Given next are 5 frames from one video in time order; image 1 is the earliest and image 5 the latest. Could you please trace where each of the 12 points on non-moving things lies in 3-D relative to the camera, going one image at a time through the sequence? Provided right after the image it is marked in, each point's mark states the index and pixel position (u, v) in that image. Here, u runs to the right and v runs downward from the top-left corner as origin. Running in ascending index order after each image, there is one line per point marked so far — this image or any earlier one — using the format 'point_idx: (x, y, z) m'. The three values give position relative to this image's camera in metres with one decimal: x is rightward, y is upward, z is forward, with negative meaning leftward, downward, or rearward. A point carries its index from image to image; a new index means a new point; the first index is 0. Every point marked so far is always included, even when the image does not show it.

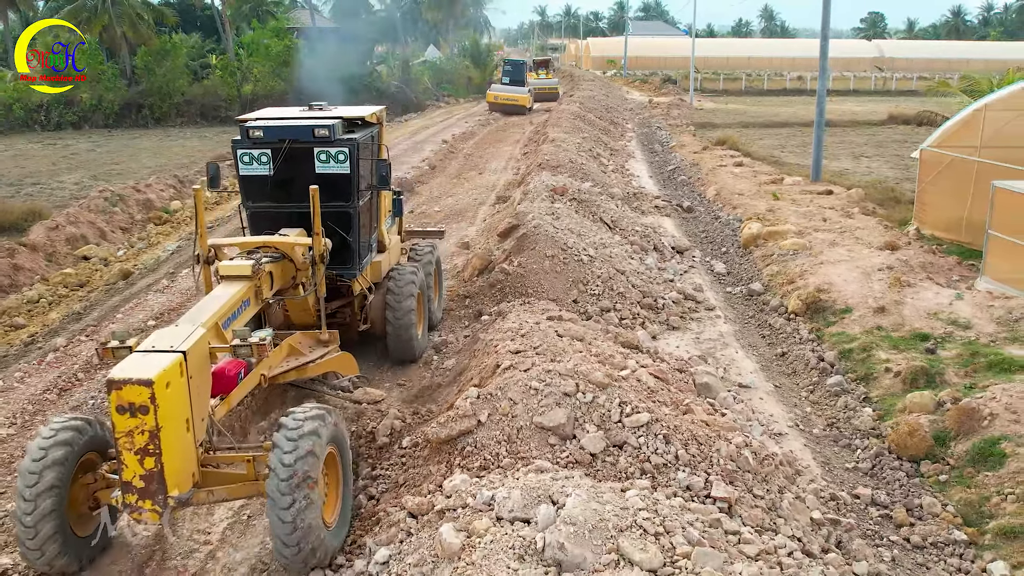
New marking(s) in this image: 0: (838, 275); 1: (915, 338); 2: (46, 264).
0: (+3.3, +0.1, +10.2) m
1: (+3.3, -0.4, +8.4) m
2: (-5.9, +0.3, +12.9) m
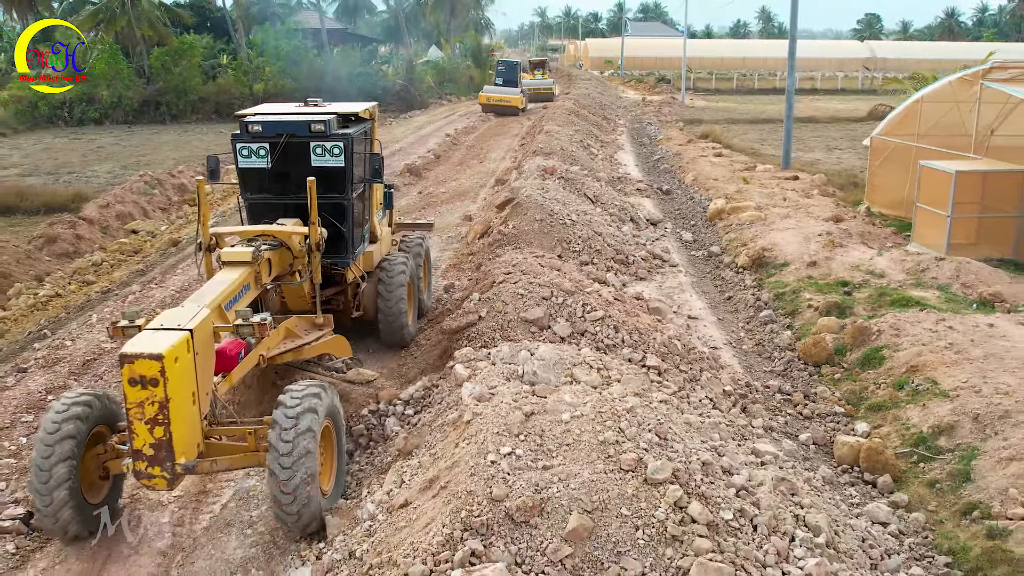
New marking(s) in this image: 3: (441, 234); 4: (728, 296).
0: (+3.2, +0.6, +12.1) m
1: (+3.3, 0.0, +10.3) m
2: (-5.9, +0.8, +14.8) m
3: (-0.9, +0.7, +13.2) m
4: (+2.3, -0.1, +10.6) m
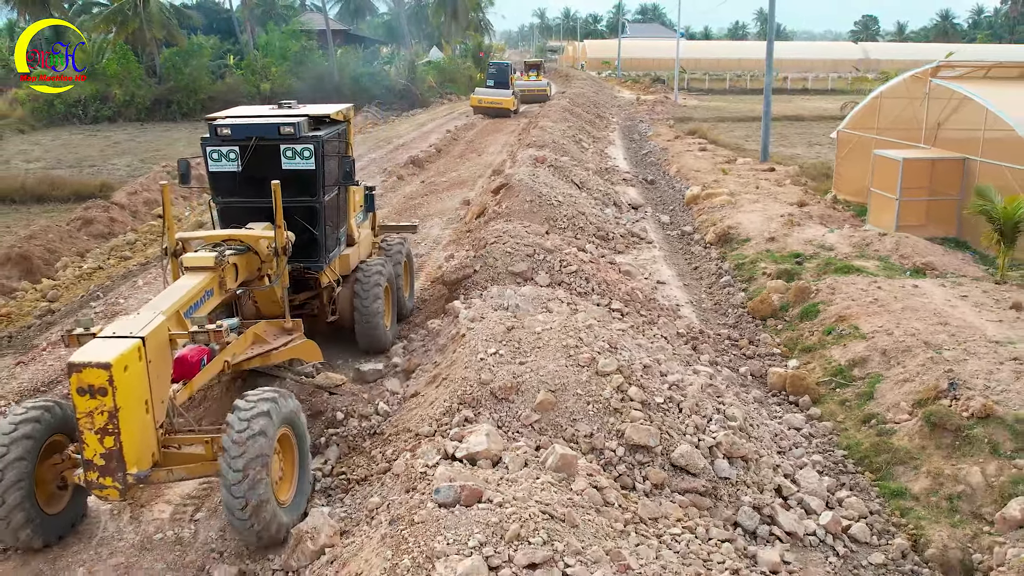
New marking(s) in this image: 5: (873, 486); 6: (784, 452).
0: (+3.1, +0.9, +13.5) m
1: (+3.2, +0.4, +11.7) m
2: (-6.0, +1.1, +16.2) m
3: (-1.0, +1.0, +14.6) m
4: (+2.2, +0.3, +12.1) m
5: (+2.3, -1.2, +6.4) m
6: (+1.7, -1.0, +6.5) m
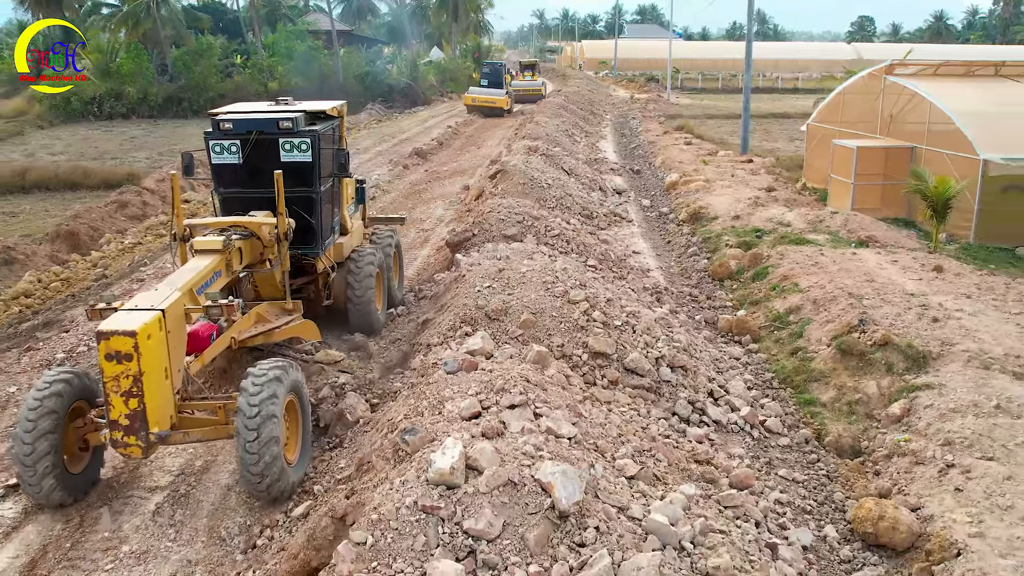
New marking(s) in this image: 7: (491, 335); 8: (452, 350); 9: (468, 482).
0: (+3.0, +1.3, +15.1) m
1: (+3.1, +0.7, +13.3) m
2: (-6.1, +1.5, +17.8) m
3: (-1.1, +1.4, +16.2) m
4: (+2.1, +0.6, +13.7) m
5: (+2.2, -0.9, +8.0) m
6: (+1.6, -0.7, +8.0) m
7: (-0.1, -0.3, +6.9) m
8: (-0.4, -0.4, +6.5) m
9: (-0.2, -0.8, +4.1) m
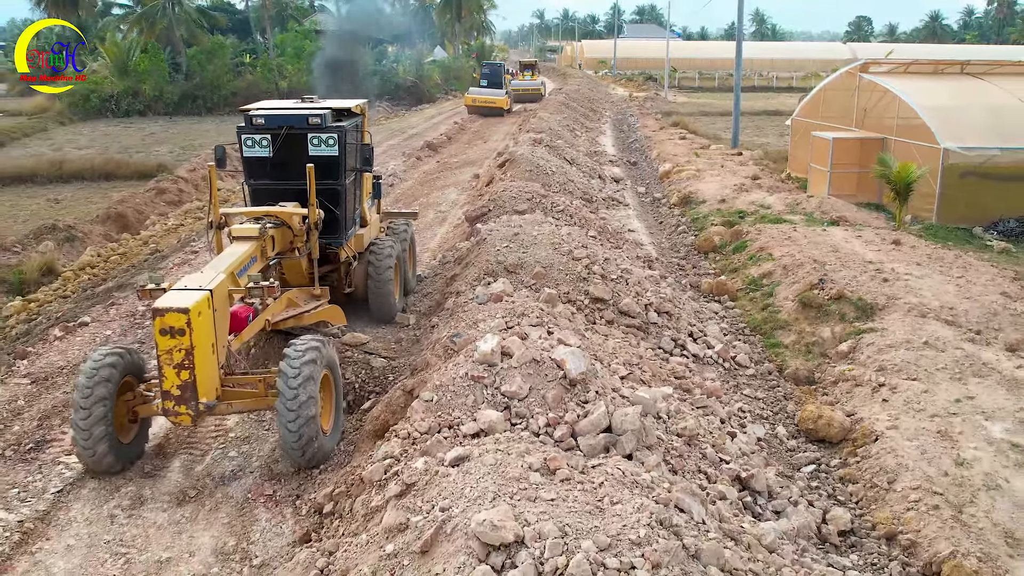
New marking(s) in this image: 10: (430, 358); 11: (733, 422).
0: (+3.2, +1.7, +16.6) m
1: (+3.2, +1.1, +14.8) m
2: (-6.0, +1.9, +19.3) m
3: (-1.0, +1.8, +17.7) m
4: (+2.2, +1.0, +15.2) m
5: (+2.3, -0.5, +9.5) m
6: (+1.8, -0.3, +9.6) m
7: (0.0, 0.0, +8.4) m
8: (-0.3, 0.0, +8.0) m
9: (0.0, -0.4, +5.6) m
10: (-0.5, -0.5, +6.5) m
11: (+1.5, -0.9, +7.0) m
